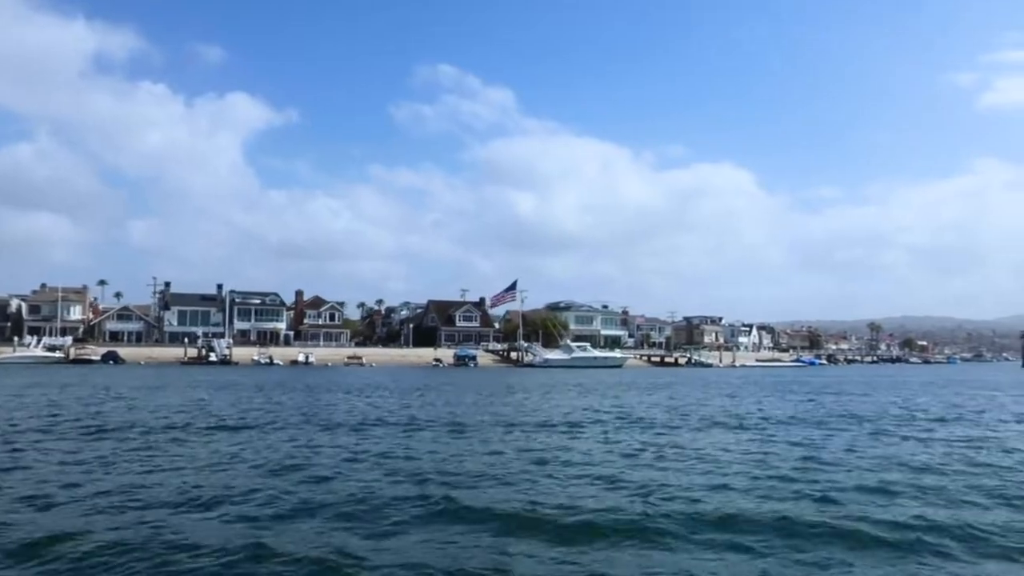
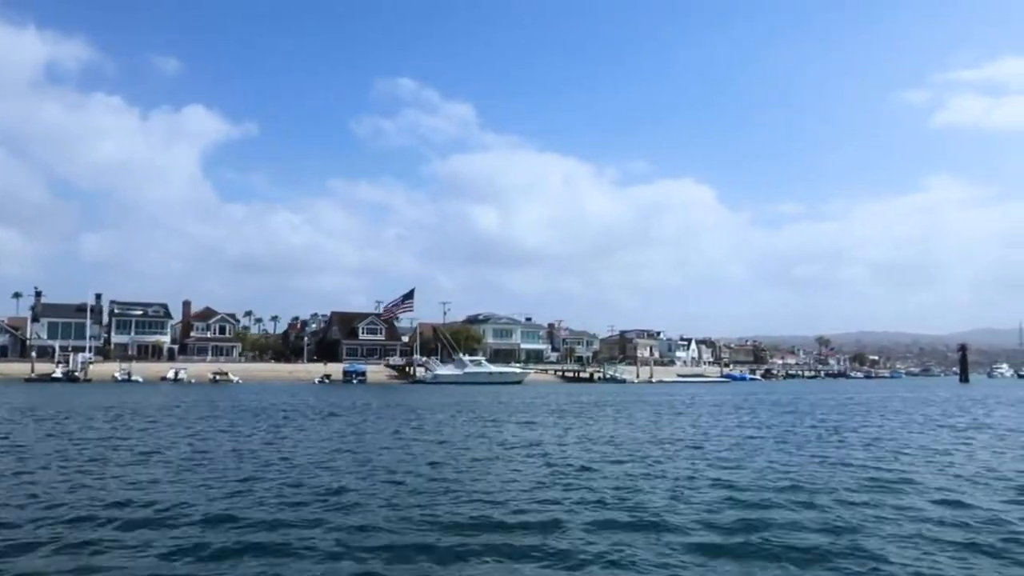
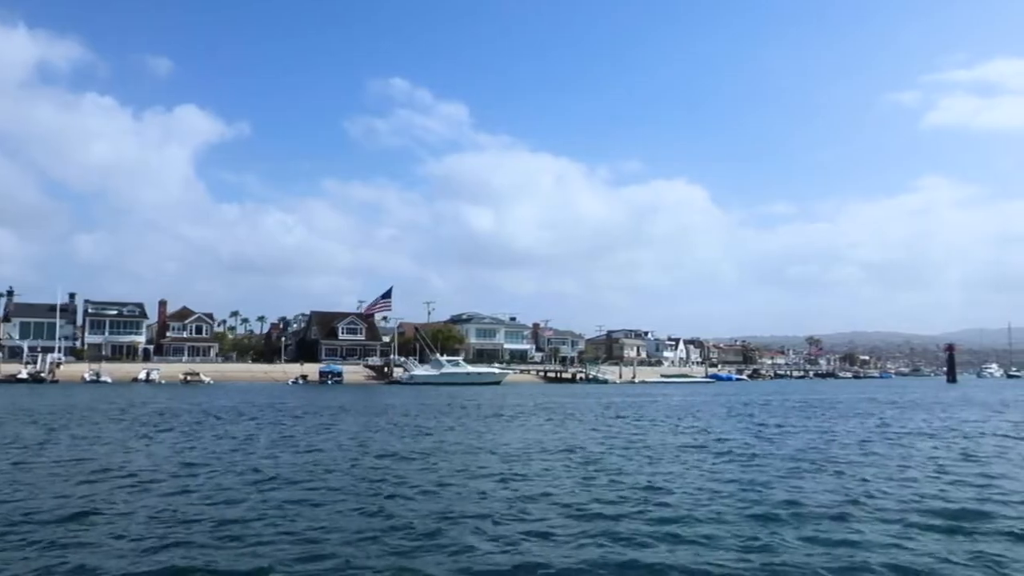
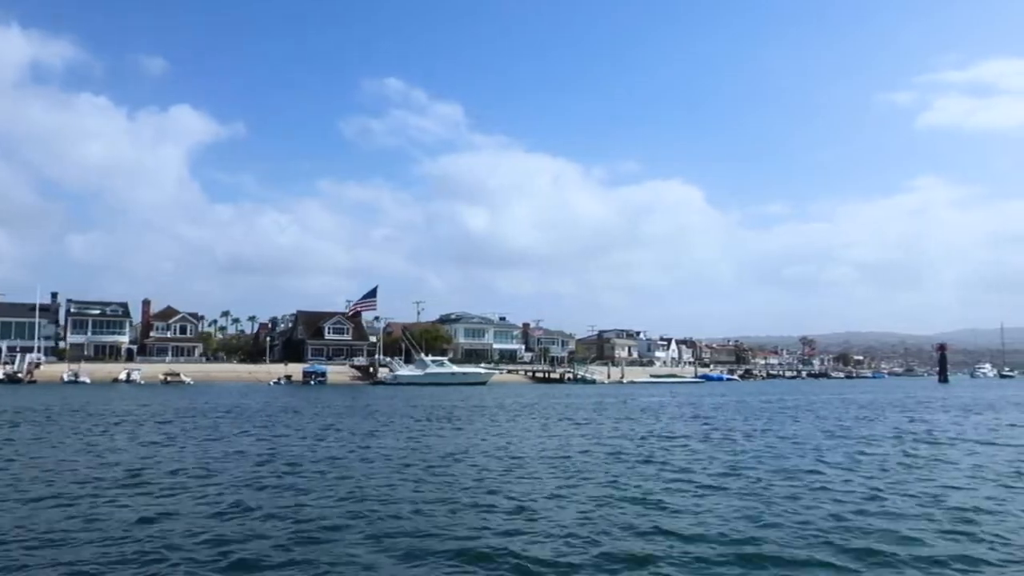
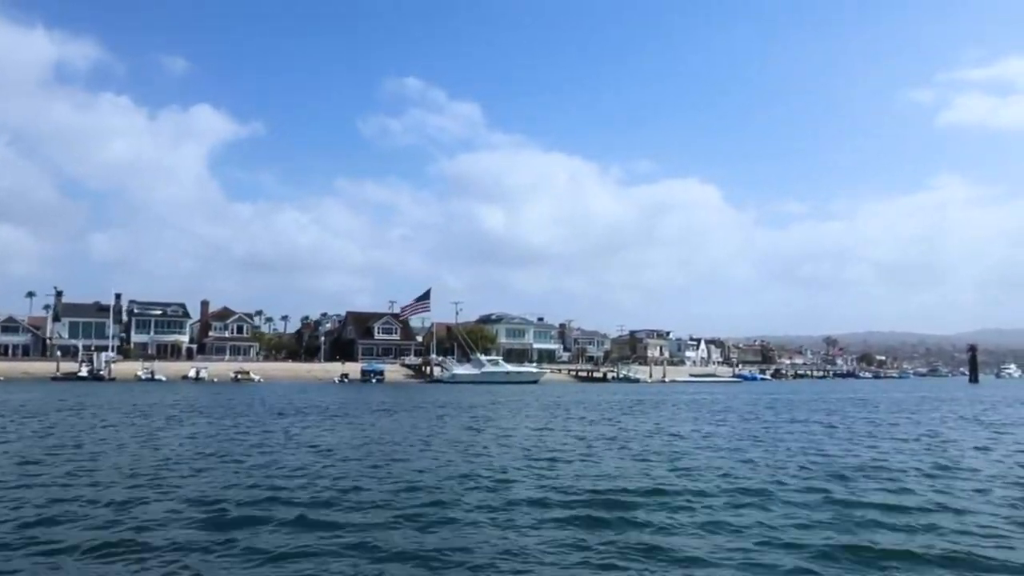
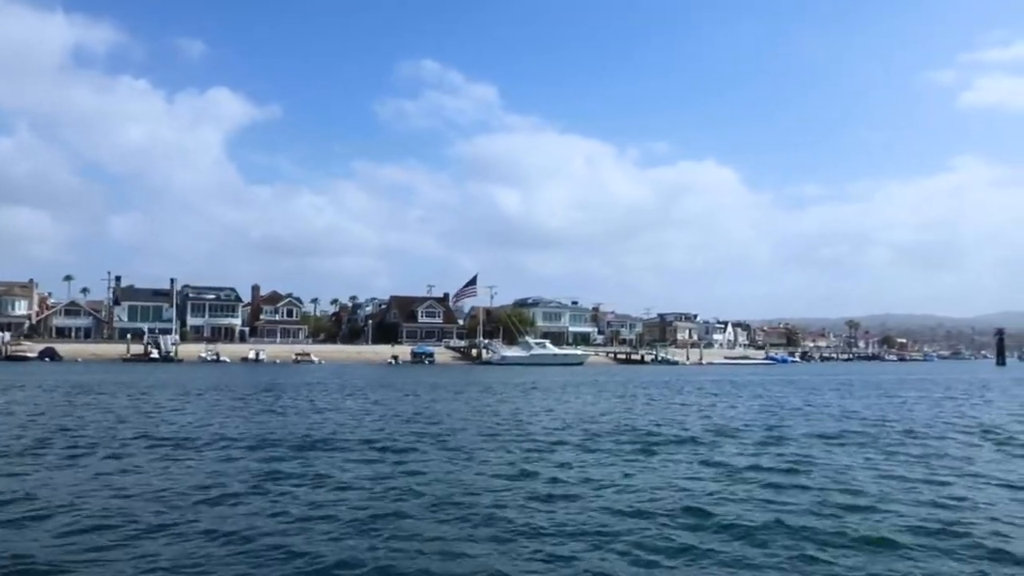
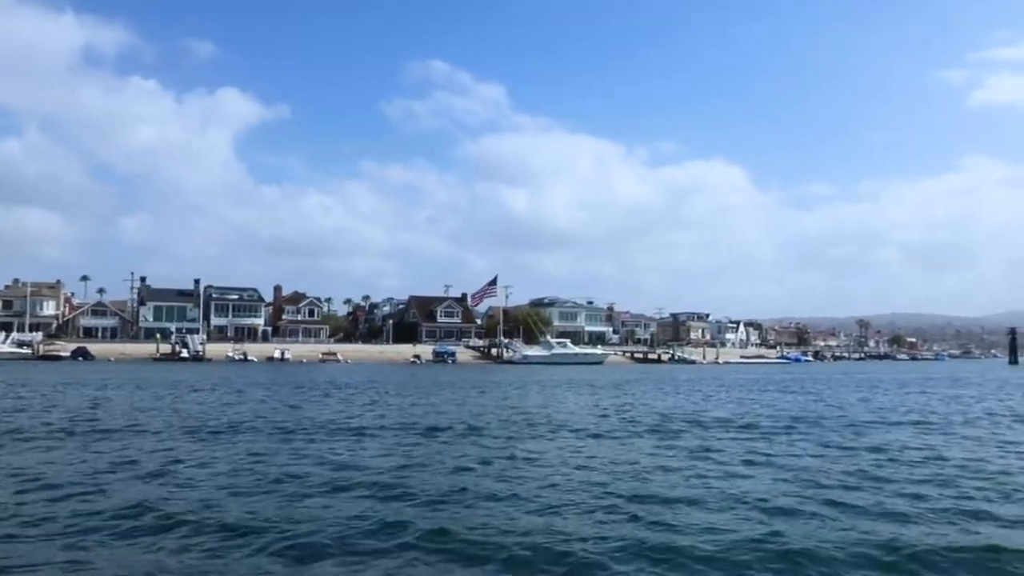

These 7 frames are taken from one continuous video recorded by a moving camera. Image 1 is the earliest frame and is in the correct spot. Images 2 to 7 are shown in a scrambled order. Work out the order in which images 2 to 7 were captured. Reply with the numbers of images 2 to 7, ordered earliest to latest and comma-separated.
7, 6, 5, 2, 3, 4
